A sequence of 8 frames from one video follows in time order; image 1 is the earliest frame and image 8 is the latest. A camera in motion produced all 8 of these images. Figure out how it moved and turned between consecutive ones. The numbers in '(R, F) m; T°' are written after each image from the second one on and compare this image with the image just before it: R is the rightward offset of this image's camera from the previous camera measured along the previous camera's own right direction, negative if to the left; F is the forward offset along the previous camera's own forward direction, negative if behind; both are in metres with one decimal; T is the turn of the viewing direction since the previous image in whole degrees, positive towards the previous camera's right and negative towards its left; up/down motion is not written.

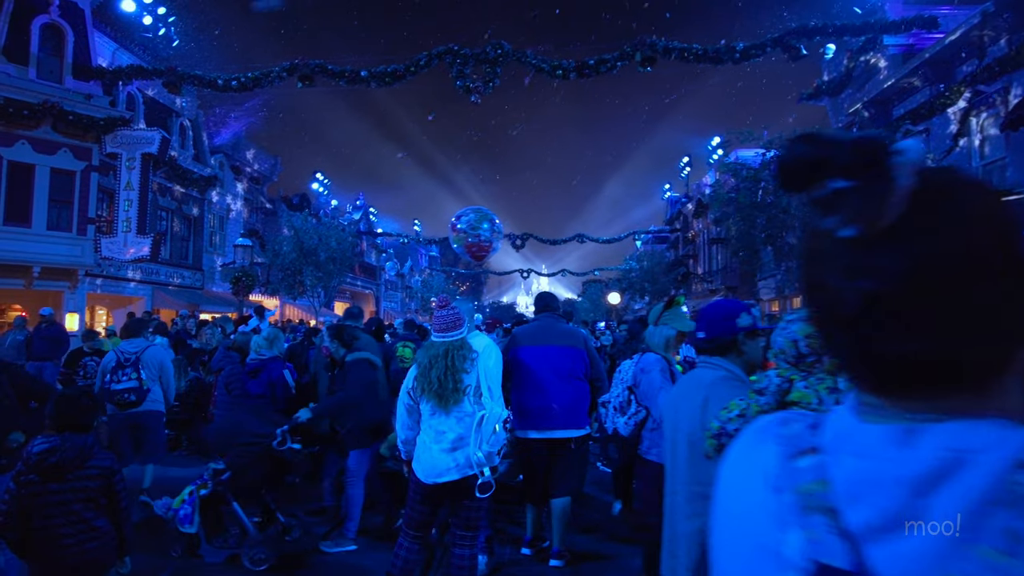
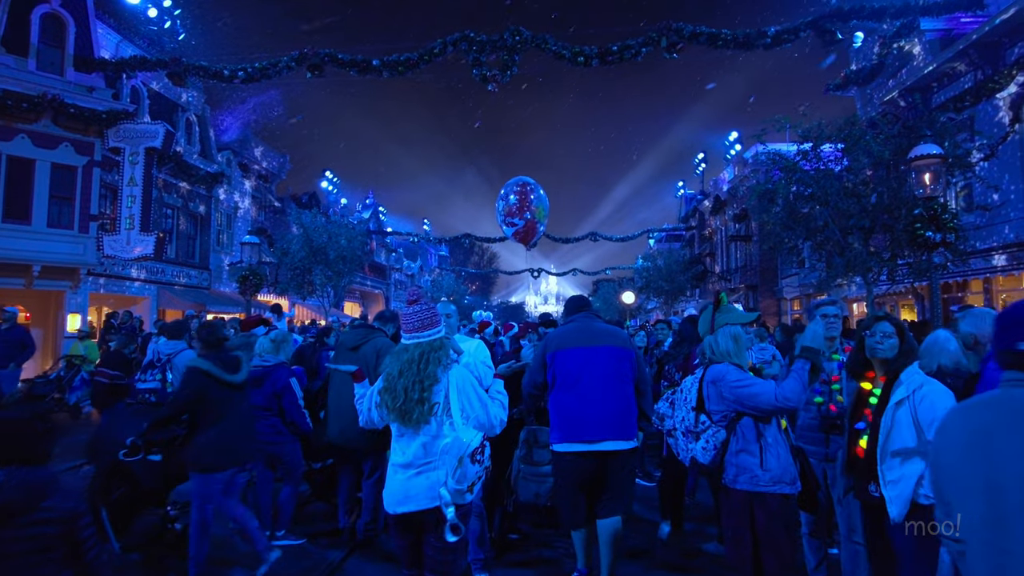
(-0.3, +0.8) m; -1°
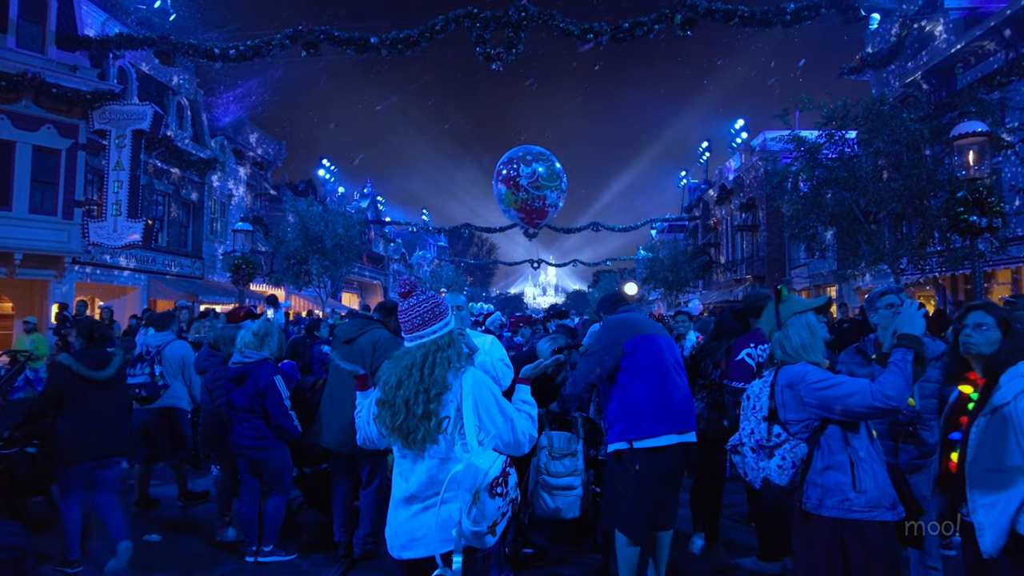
(-0.1, +0.7) m; 0°
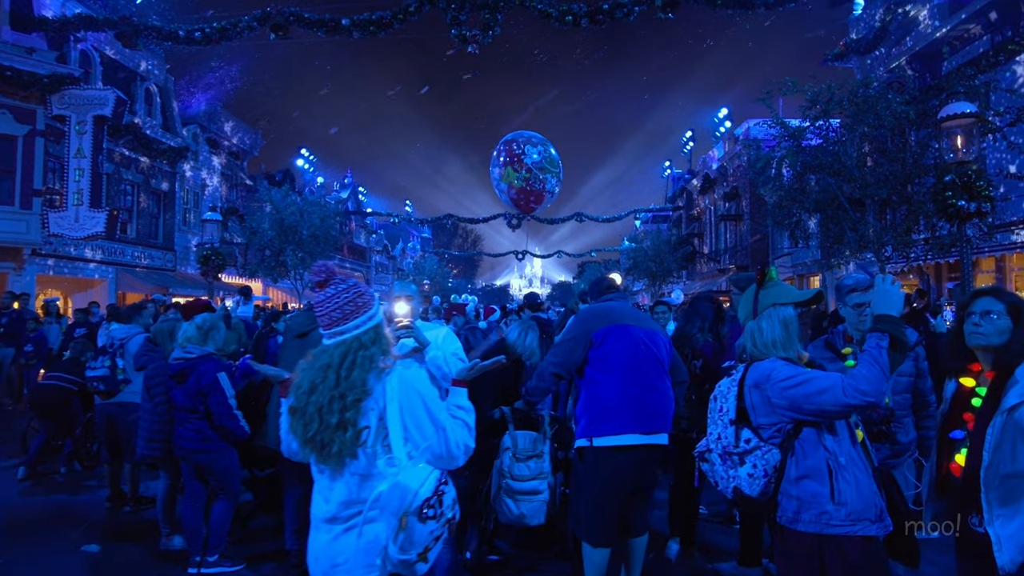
(+0.2, +0.4) m; +1°
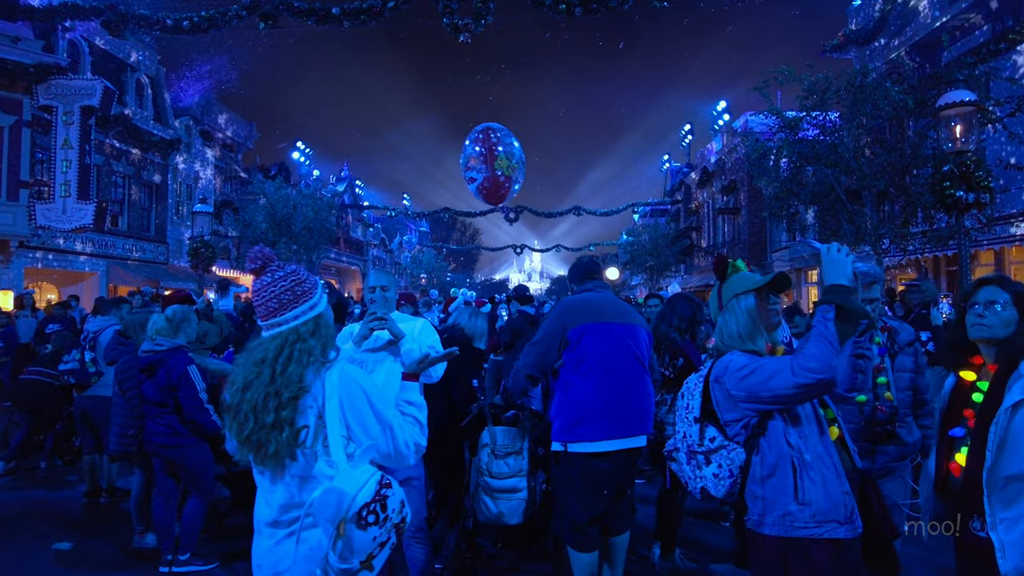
(+0.1, +0.2) m; 0°
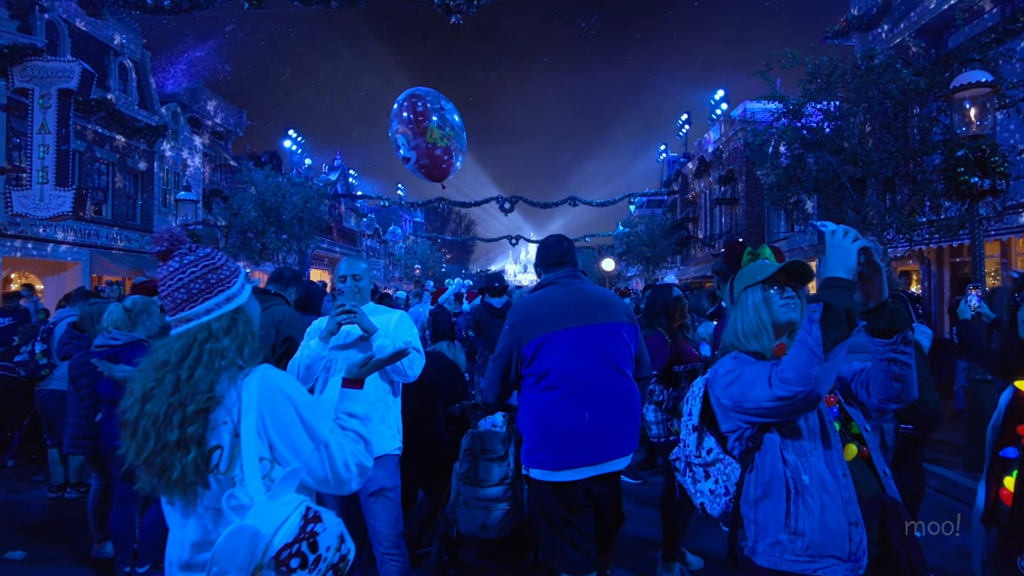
(+0.1, +0.4) m; 0°
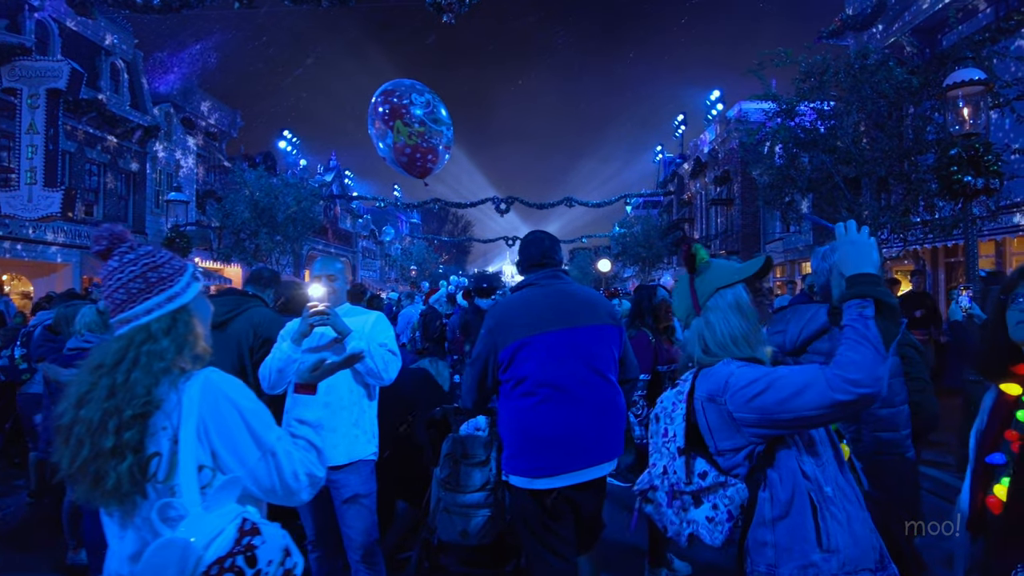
(+0.1, +0.1) m; 0°
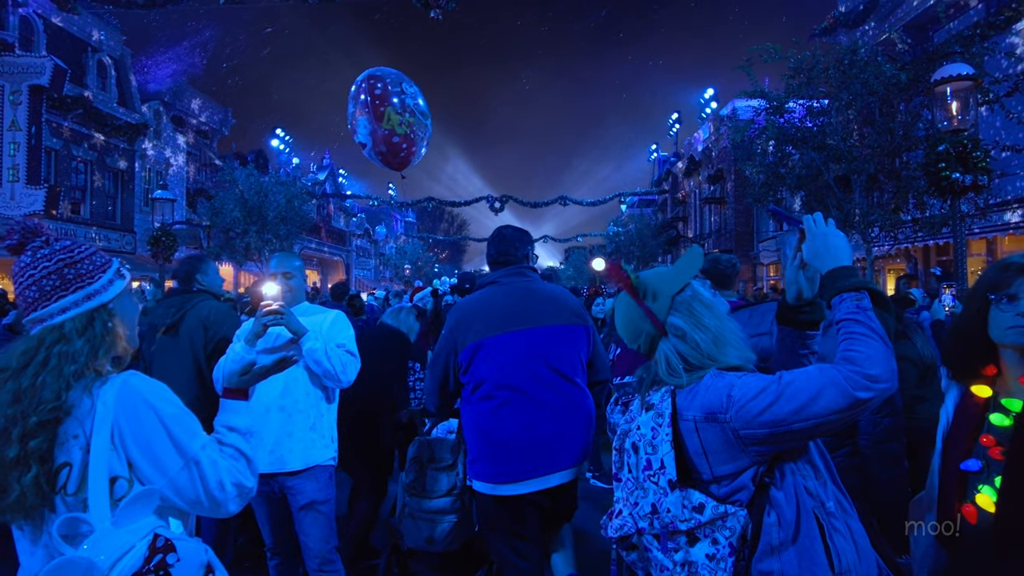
(+0.2, +0.1) m; 0°
